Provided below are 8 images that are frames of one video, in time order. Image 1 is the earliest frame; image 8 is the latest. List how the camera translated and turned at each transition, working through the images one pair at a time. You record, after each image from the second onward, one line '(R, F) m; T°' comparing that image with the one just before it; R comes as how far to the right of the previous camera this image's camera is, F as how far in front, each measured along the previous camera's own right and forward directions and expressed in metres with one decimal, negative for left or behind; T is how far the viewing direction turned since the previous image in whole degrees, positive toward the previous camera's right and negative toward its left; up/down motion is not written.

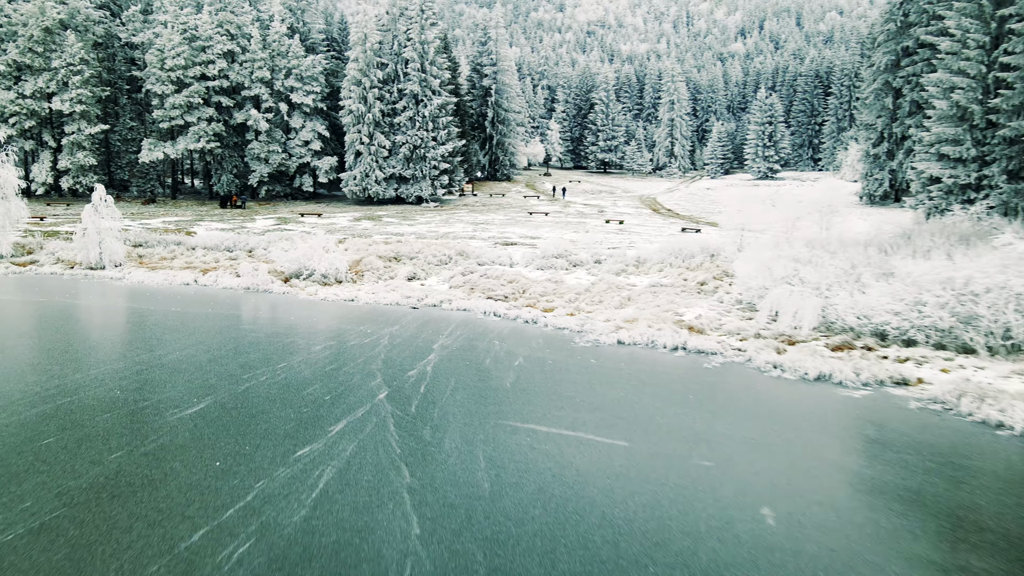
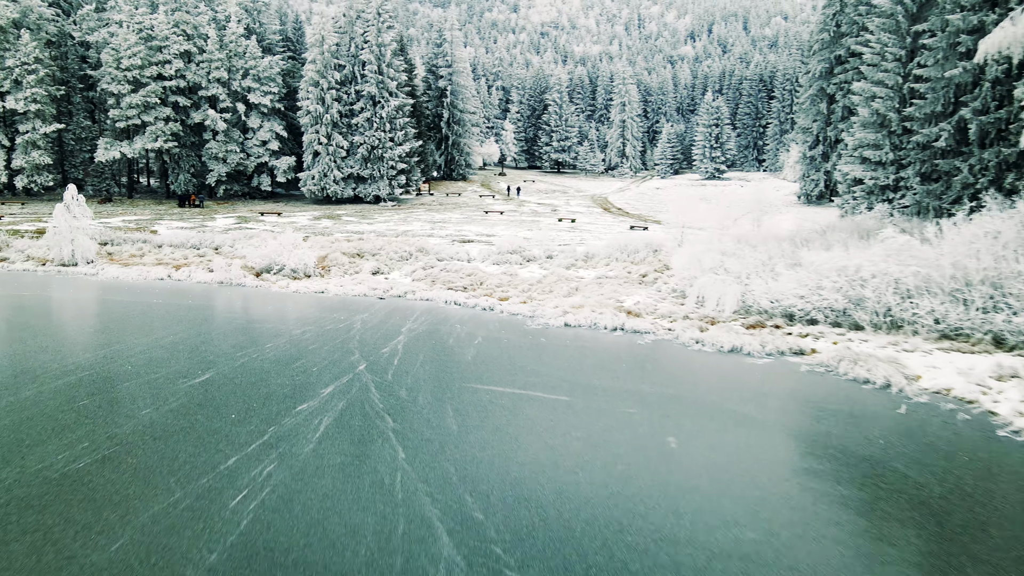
(-0.1, -1.5) m; +3°
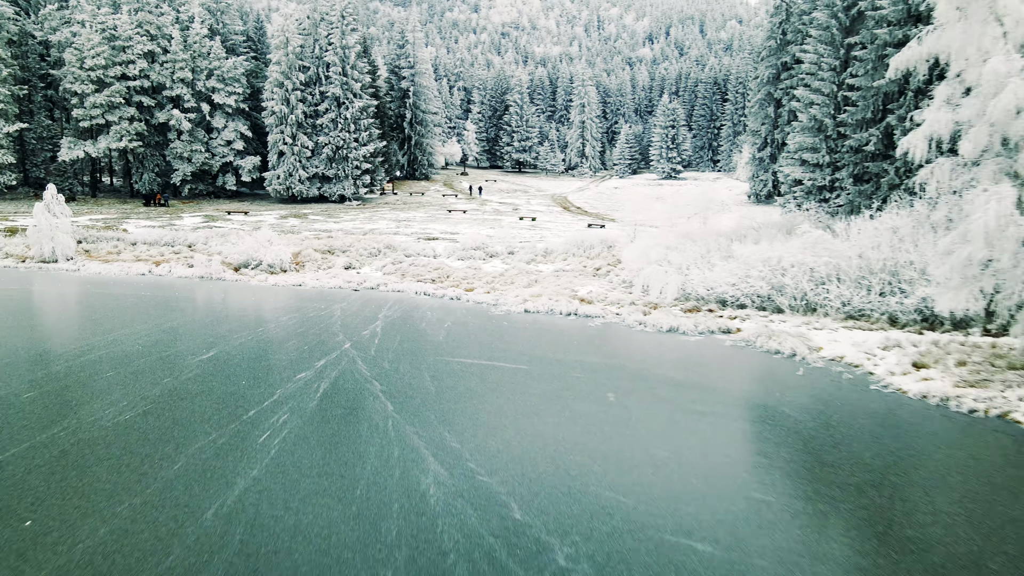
(-0.1, -1.5) m; +3°
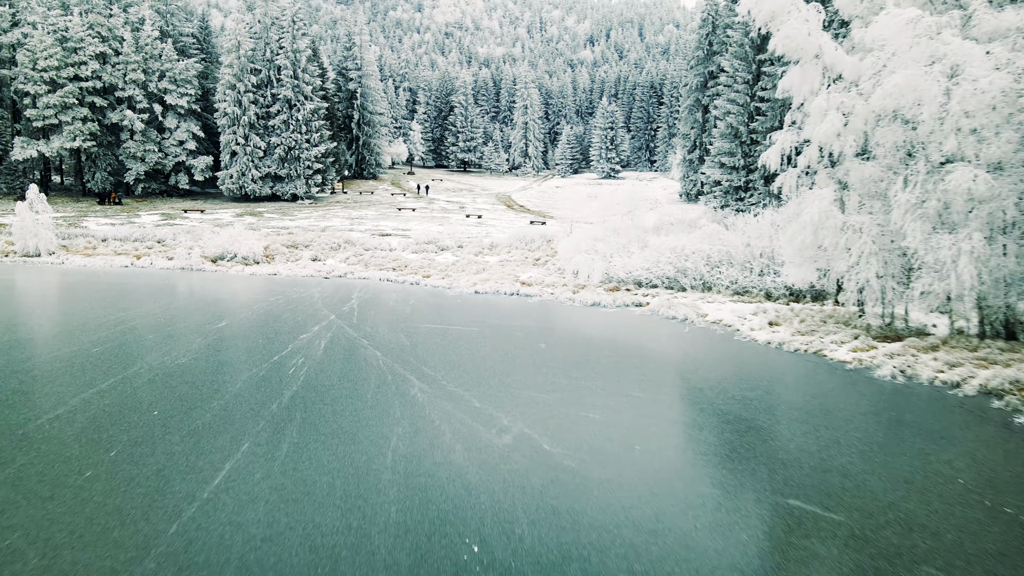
(-0.2, -2.7) m; +4°
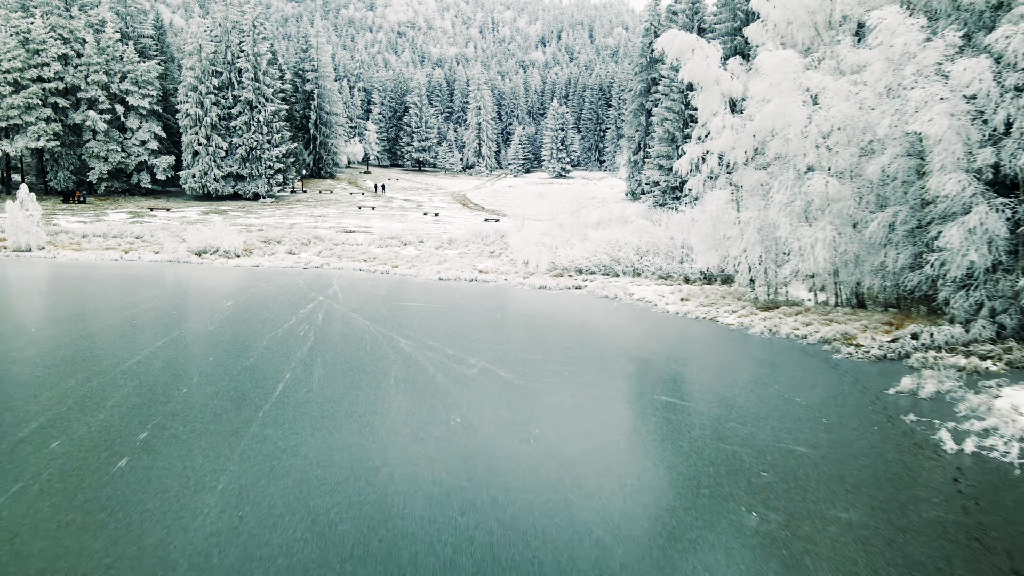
(-0.1, -2.7) m; +4°
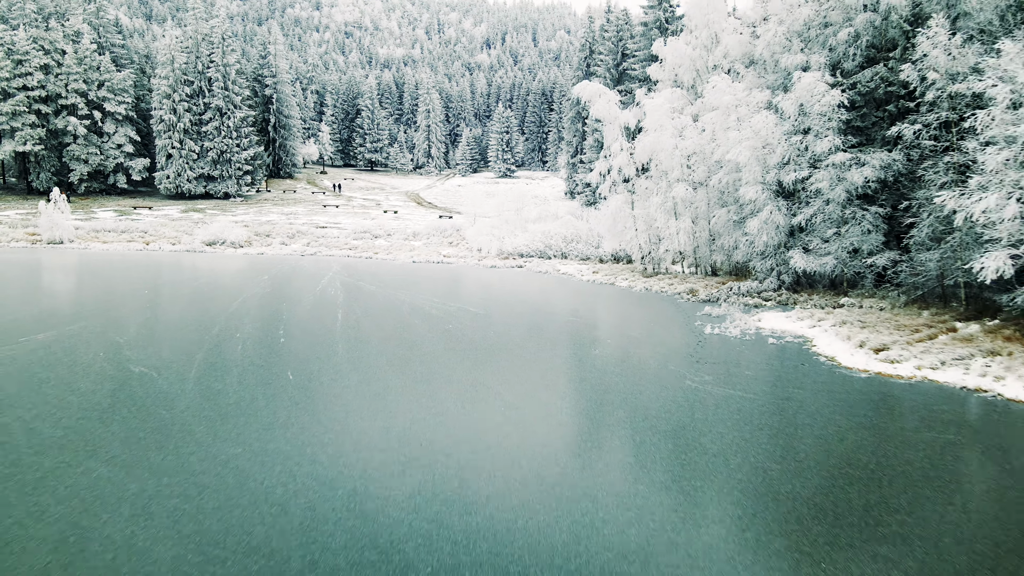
(-0.4, -5.8) m; +4°
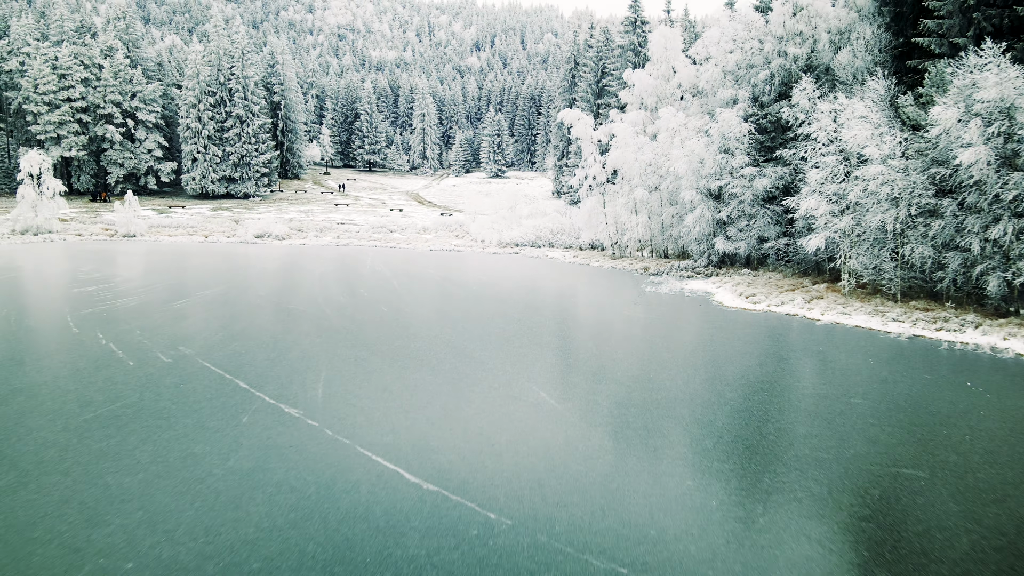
(-0.4, -6.1) m; +1°
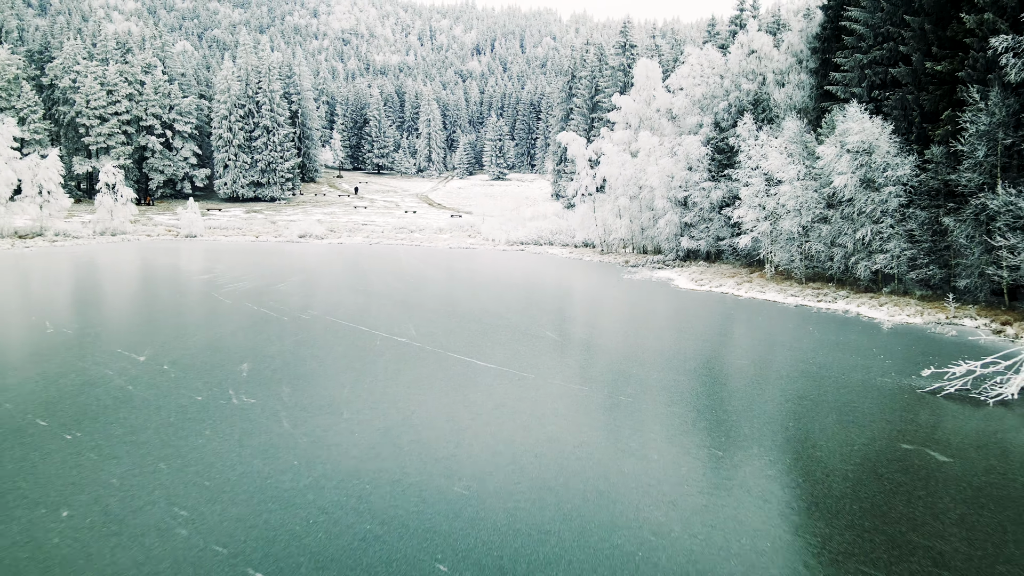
(-0.4, -5.9) m; 0°
